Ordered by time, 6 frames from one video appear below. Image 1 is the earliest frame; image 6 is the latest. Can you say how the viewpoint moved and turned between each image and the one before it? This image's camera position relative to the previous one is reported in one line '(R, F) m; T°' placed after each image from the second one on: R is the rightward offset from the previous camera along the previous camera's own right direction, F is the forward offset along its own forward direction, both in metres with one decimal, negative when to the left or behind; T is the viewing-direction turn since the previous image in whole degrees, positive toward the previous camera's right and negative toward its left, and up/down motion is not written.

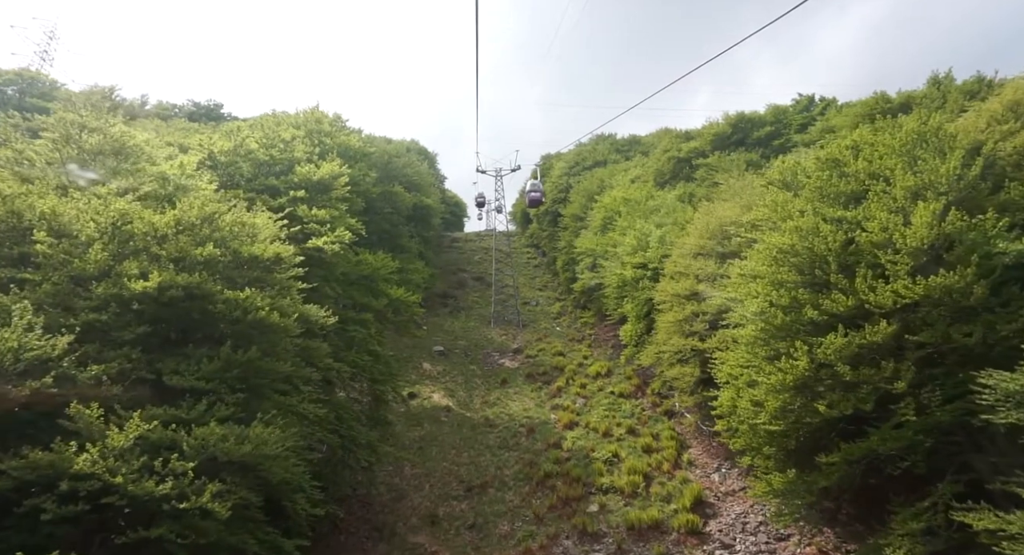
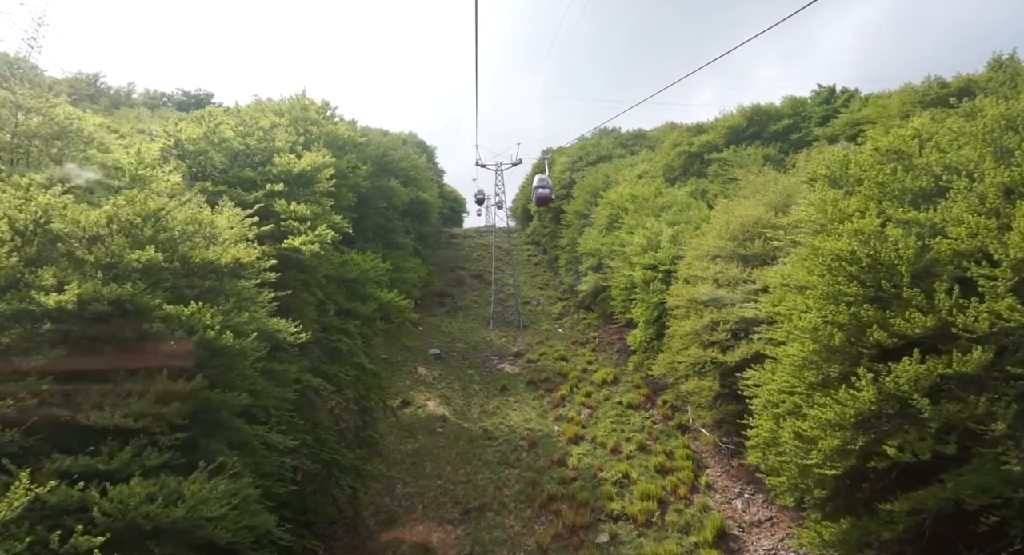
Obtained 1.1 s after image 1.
(-0.1, +1.6) m; 0°
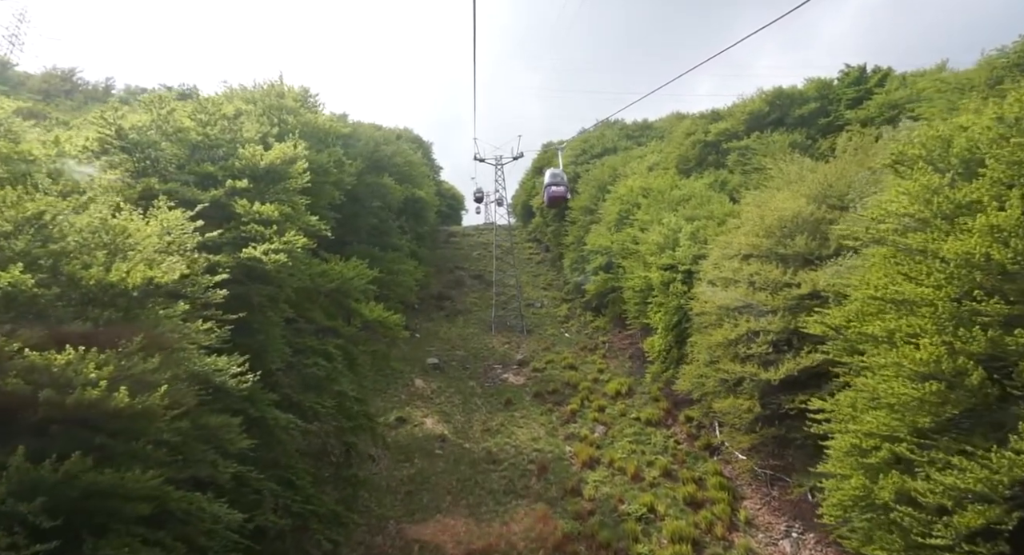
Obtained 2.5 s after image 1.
(-0.1, +2.2) m; 0°
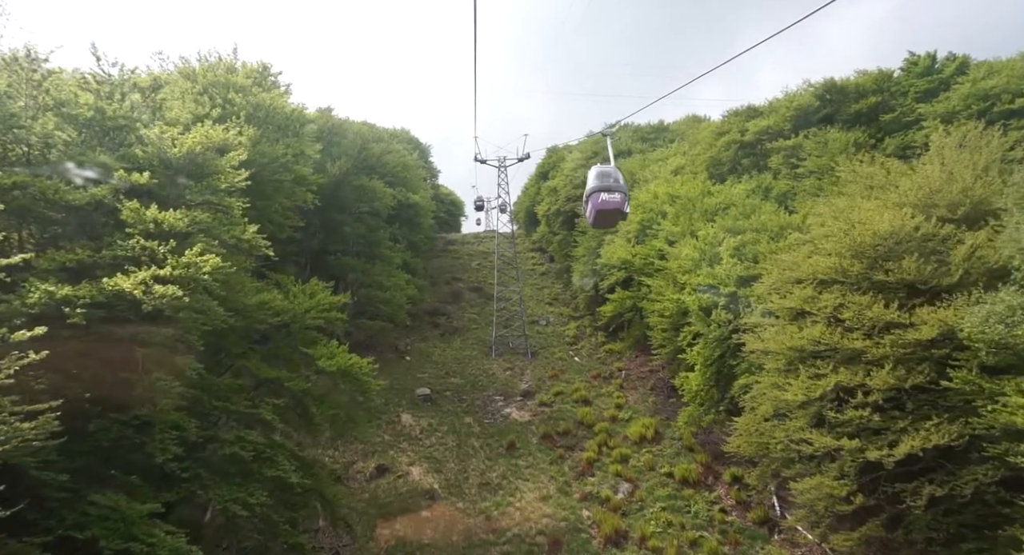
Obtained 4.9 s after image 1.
(-0.2, +3.6) m; 0°
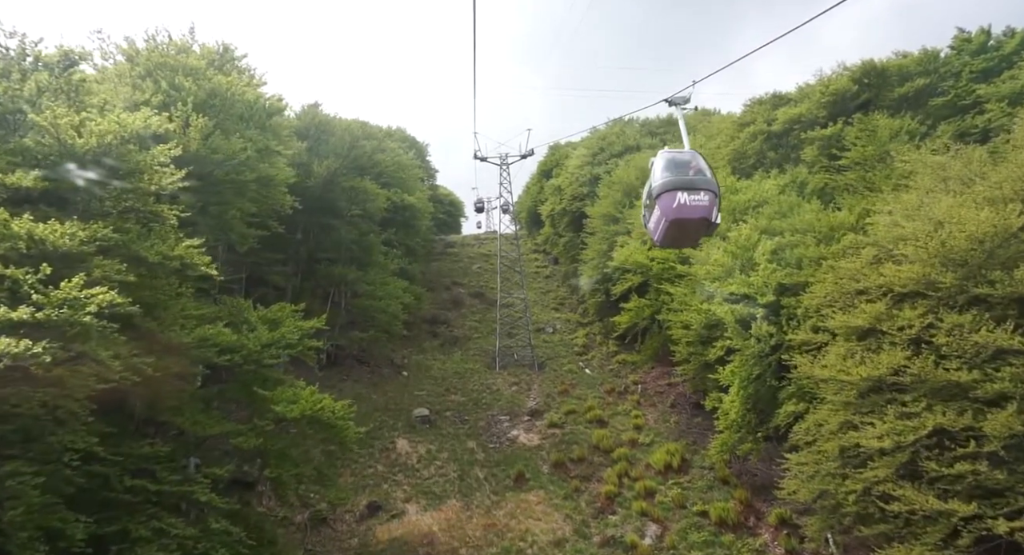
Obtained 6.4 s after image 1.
(-0.2, +2.2) m; 0°
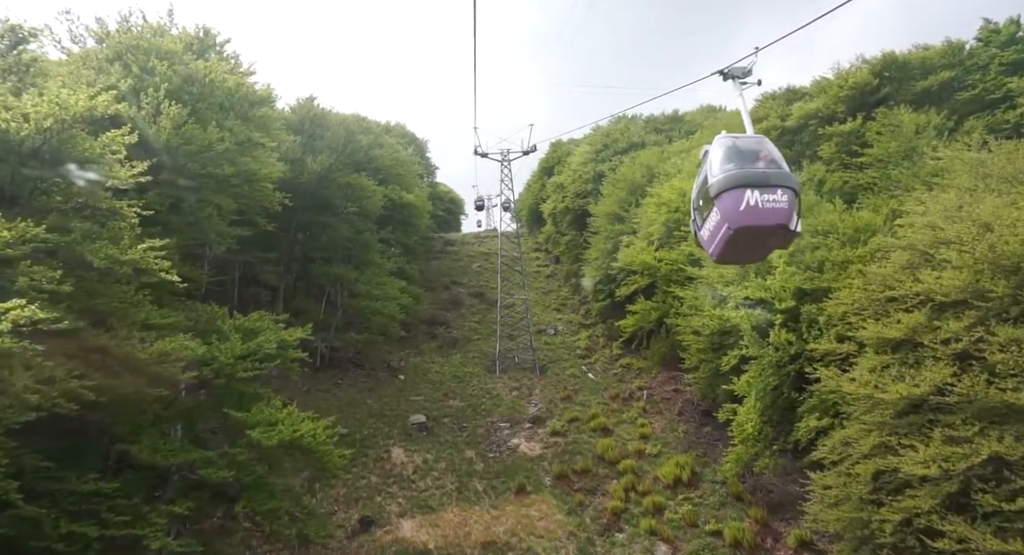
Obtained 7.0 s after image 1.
(-0.1, +0.9) m; 0°
